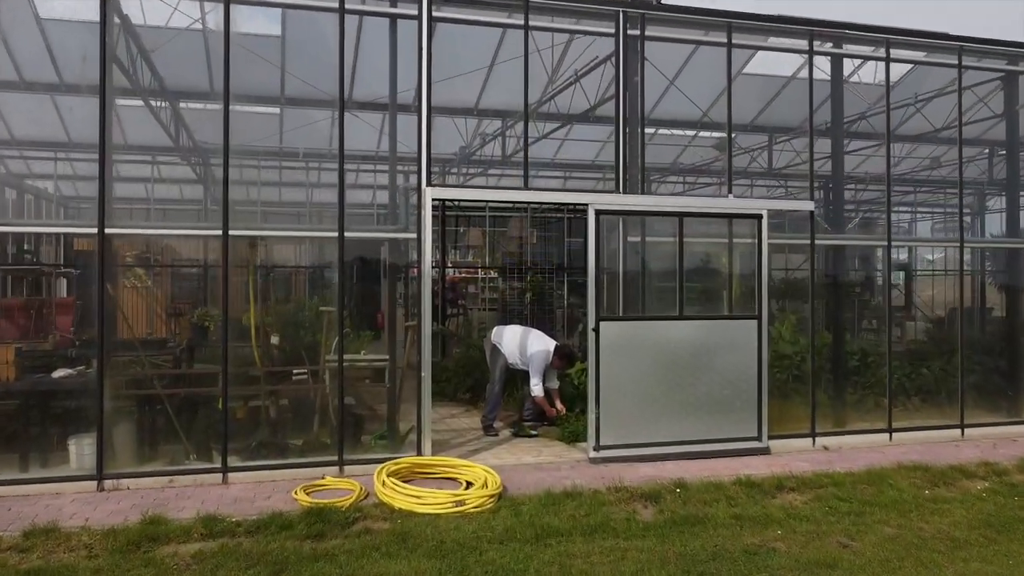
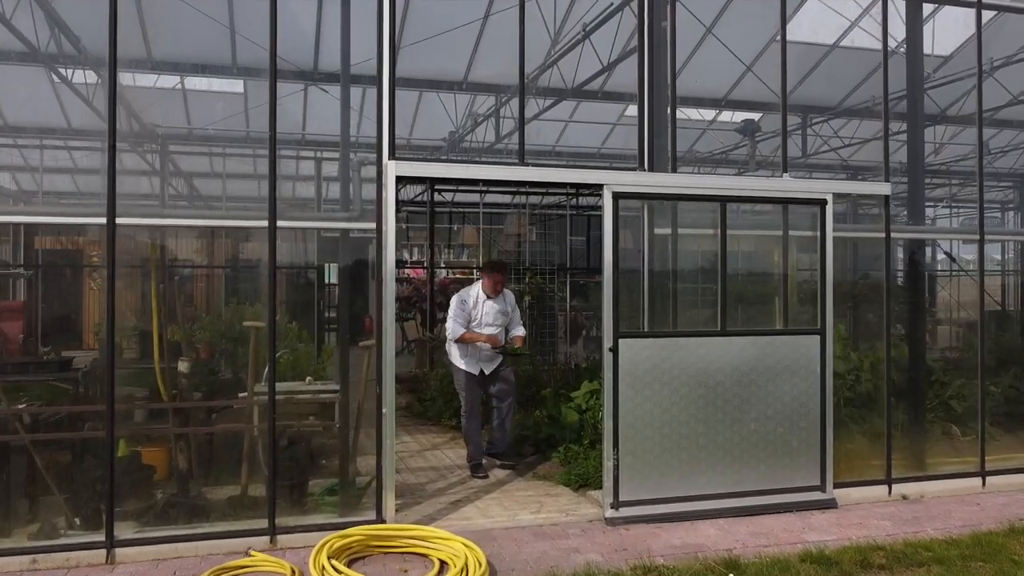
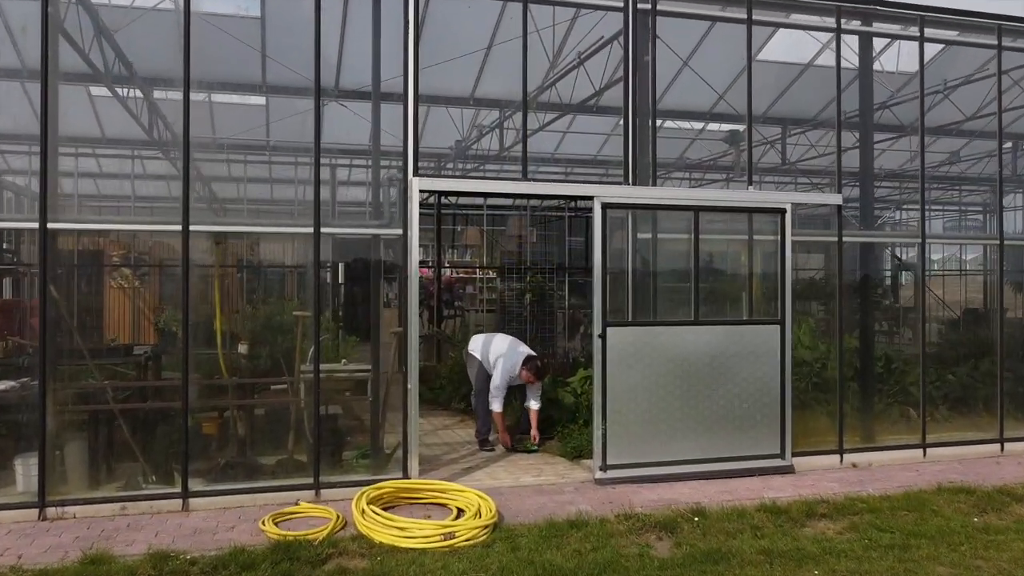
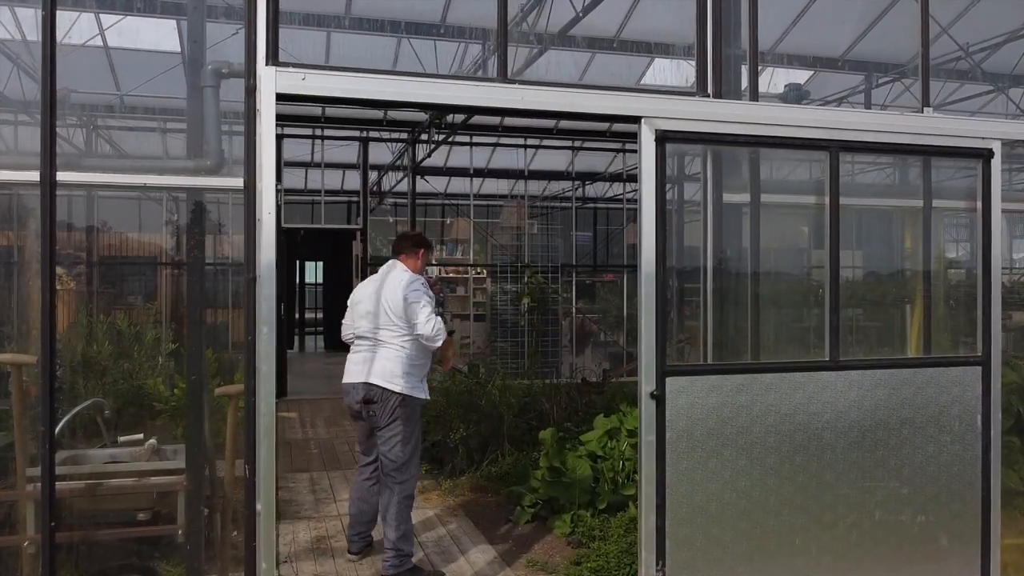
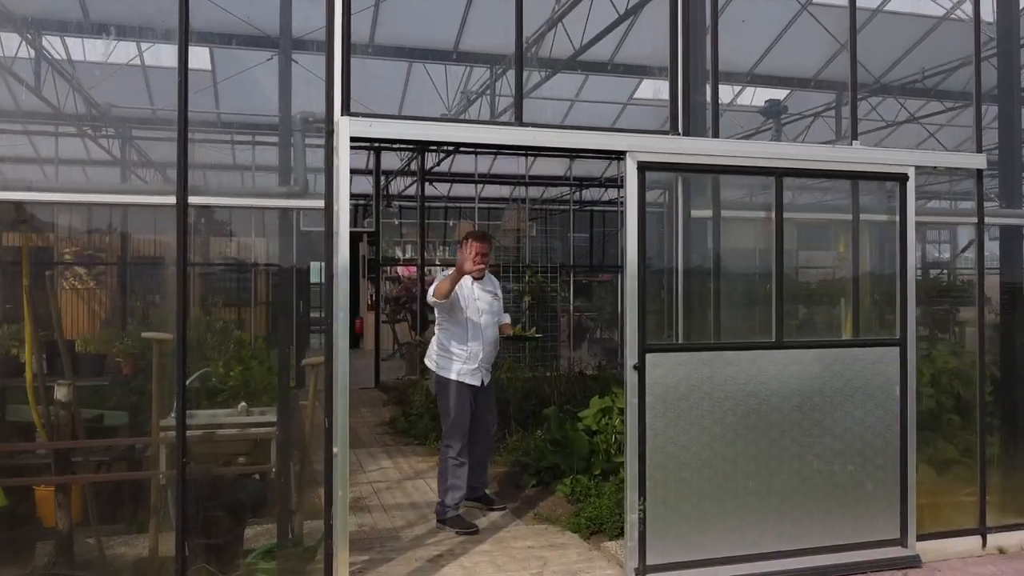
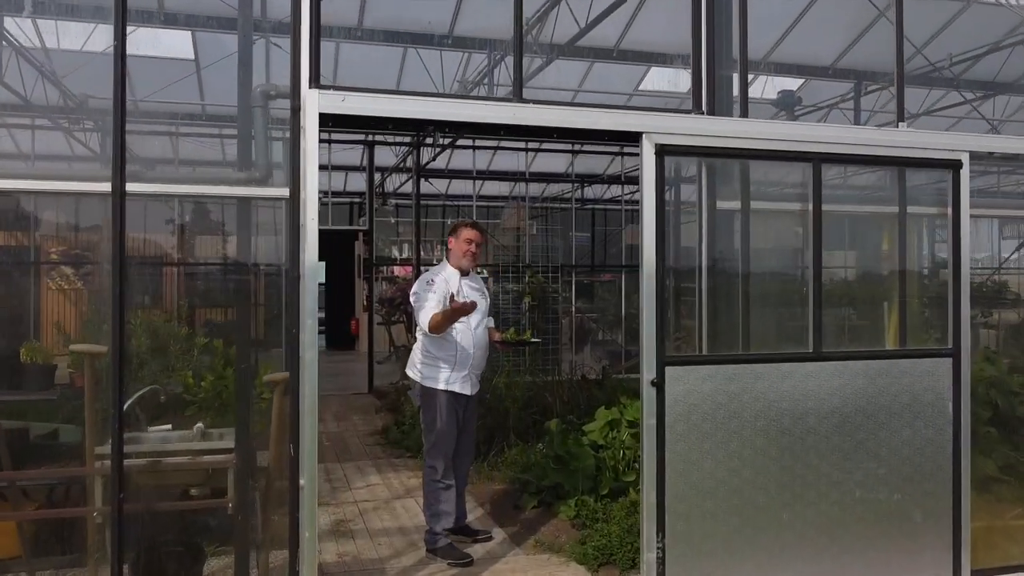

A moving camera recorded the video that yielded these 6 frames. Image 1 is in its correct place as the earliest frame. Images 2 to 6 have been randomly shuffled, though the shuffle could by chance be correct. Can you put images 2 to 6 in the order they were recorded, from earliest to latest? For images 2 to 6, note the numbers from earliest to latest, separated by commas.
3, 2, 5, 6, 4
